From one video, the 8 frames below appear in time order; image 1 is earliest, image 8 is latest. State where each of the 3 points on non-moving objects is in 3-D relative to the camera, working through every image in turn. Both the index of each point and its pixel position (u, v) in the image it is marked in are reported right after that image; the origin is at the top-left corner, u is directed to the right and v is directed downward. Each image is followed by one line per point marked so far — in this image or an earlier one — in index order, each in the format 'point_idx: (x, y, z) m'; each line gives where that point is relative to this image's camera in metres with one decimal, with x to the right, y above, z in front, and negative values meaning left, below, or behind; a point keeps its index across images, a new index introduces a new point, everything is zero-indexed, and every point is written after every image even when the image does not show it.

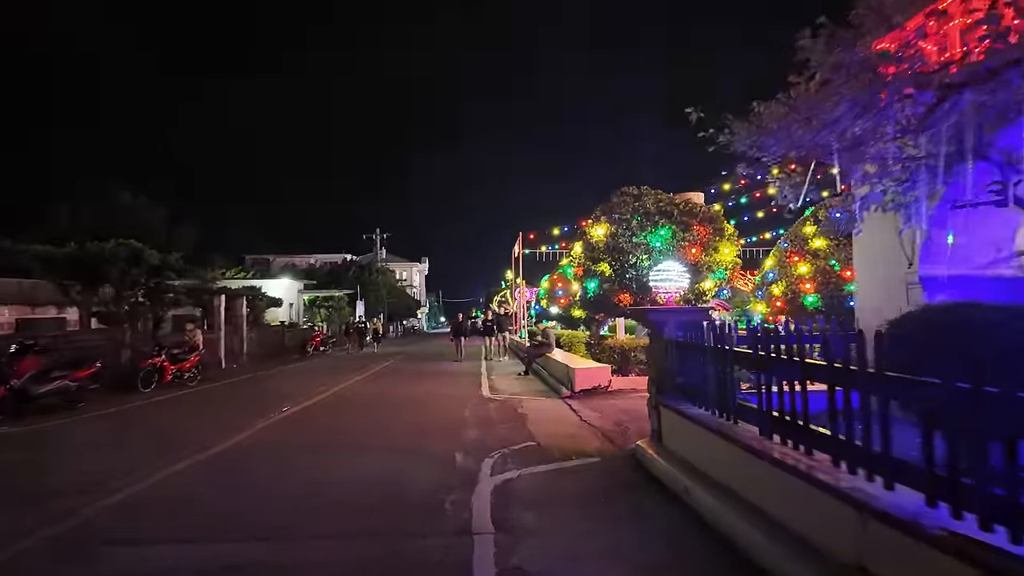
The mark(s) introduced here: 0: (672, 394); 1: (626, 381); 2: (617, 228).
0: (+2.4, -1.6, +8.8) m
1: (+3.2, -2.6, +16.2) m
2: (+3.3, +1.9, +18.1) m
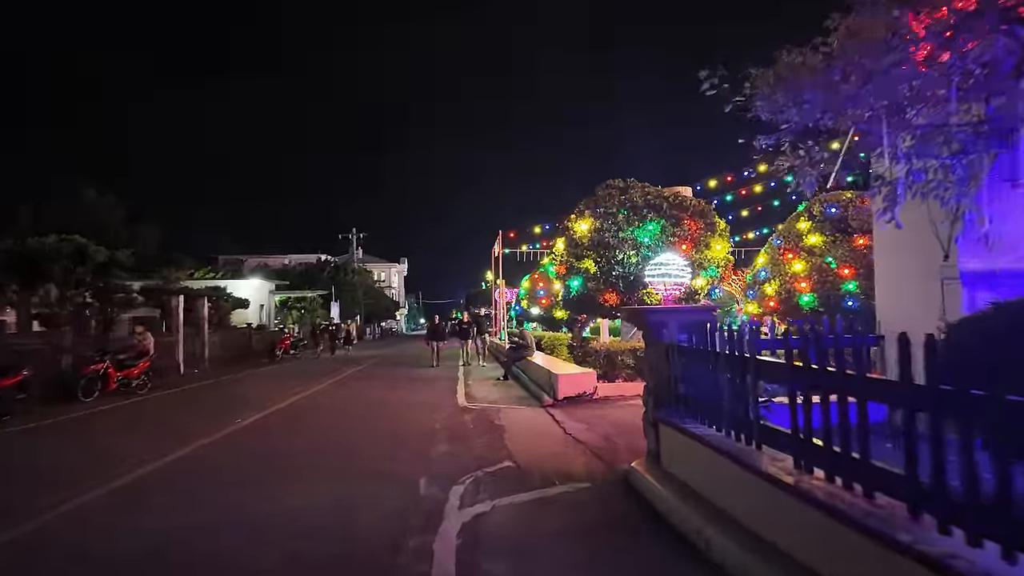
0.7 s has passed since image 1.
0: (+2.1, -1.6, +7.5) m
1: (+2.6, -2.6, +15.0) m
2: (+2.6, +1.9, +16.9) m
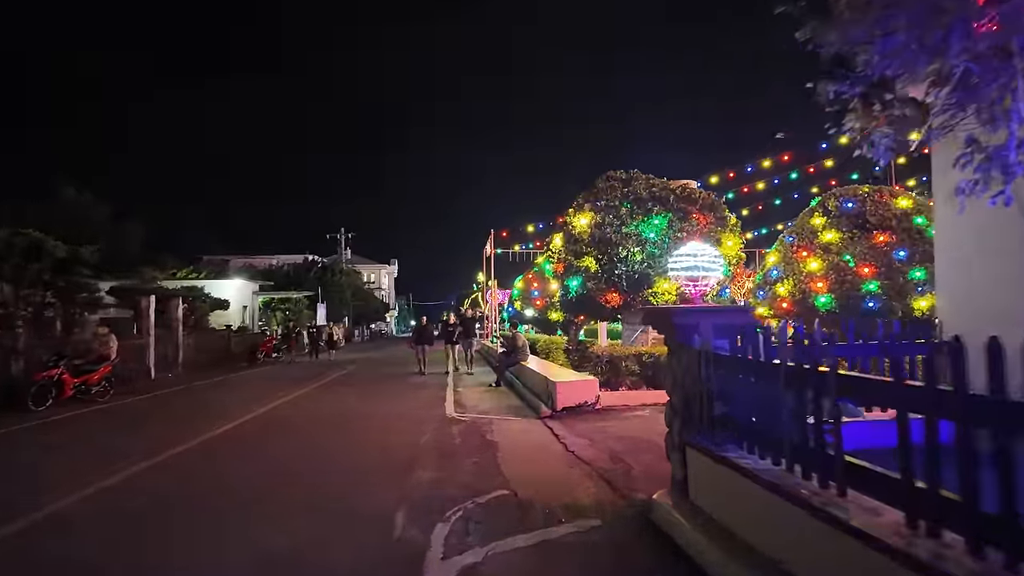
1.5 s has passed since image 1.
0: (+2.1, -1.5, +6.2) m
1: (+2.4, -2.5, +13.6) m
2: (+2.4, +1.9, +15.5) m
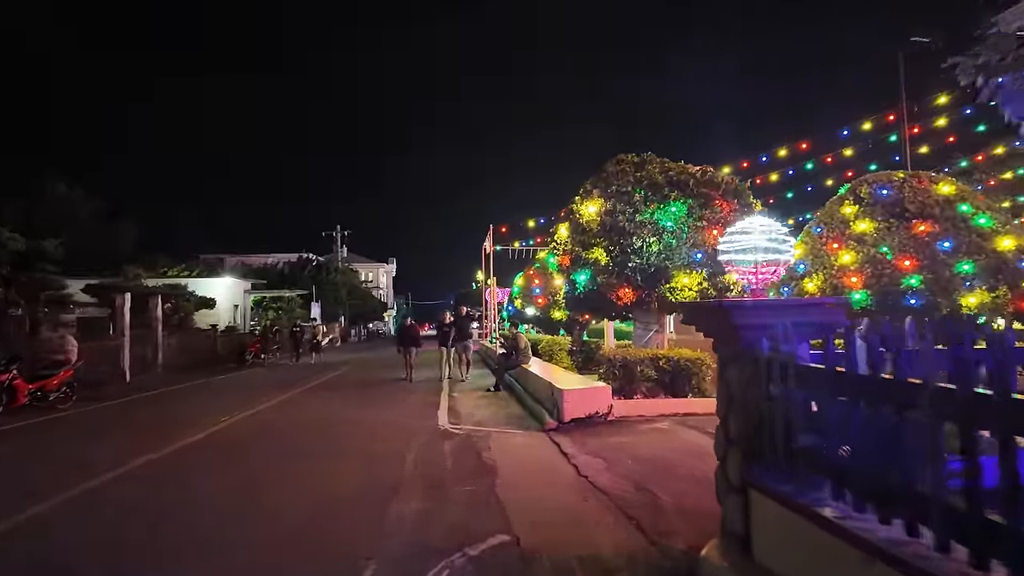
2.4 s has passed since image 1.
0: (+2.1, -1.4, +4.5) m
1: (+2.5, -2.4, +12.0) m
2: (+2.5, +2.0, +13.9) m
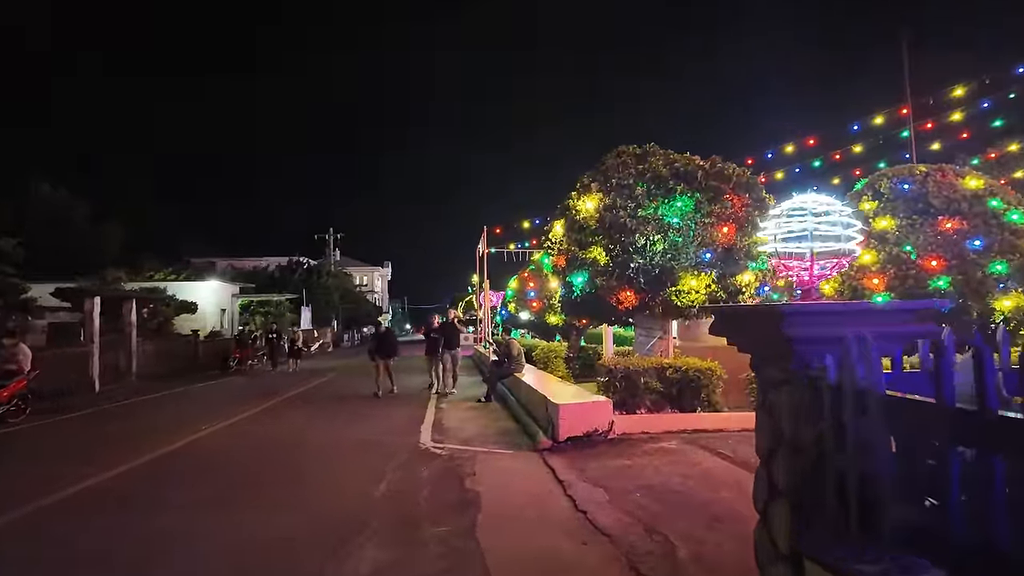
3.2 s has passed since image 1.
0: (+1.9, -1.4, +3.3) m
1: (+2.3, -2.5, +10.7) m
2: (+2.2, +2.0, +12.7) m
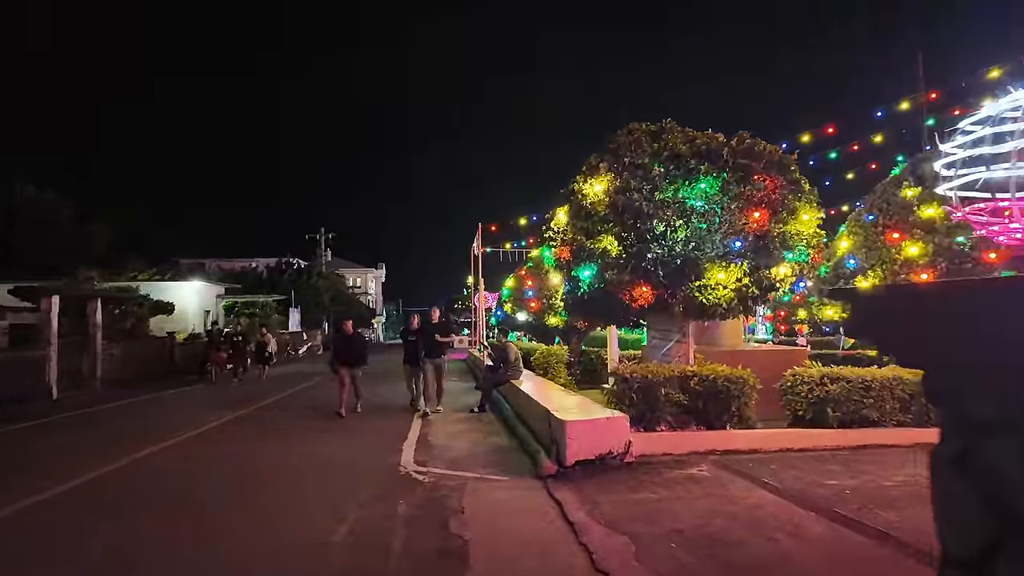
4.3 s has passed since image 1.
0: (+1.9, -1.3, +1.6) m
1: (+2.2, -2.4, +9.0) m
2: (+2.2, +2.1, +11.0) m
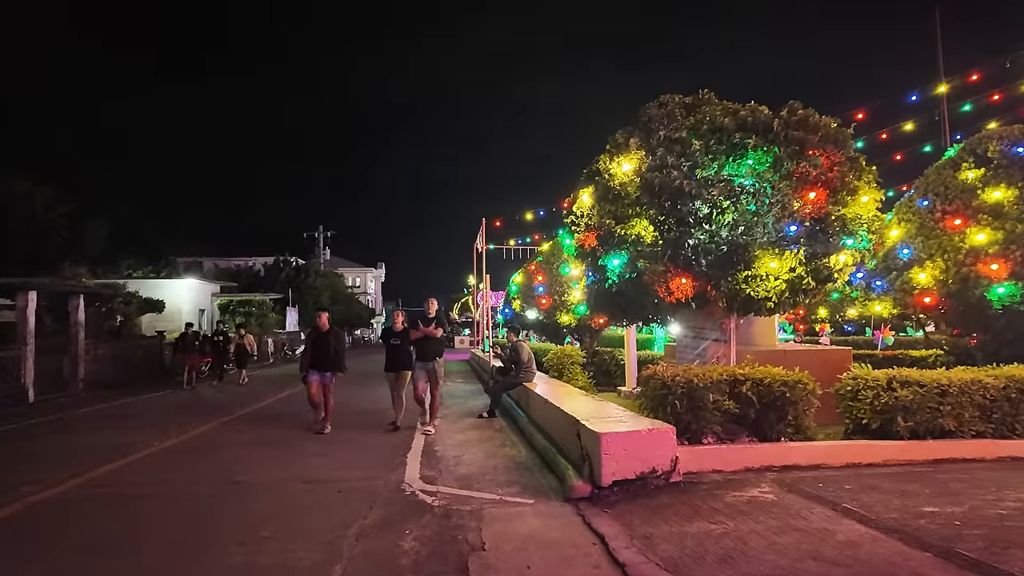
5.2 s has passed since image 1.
0: (+2.3, -1.1, +0.2) m
1: (+2.5, -2.2, +7.7) m
2: (+2.5, +2.2, +9.6) m
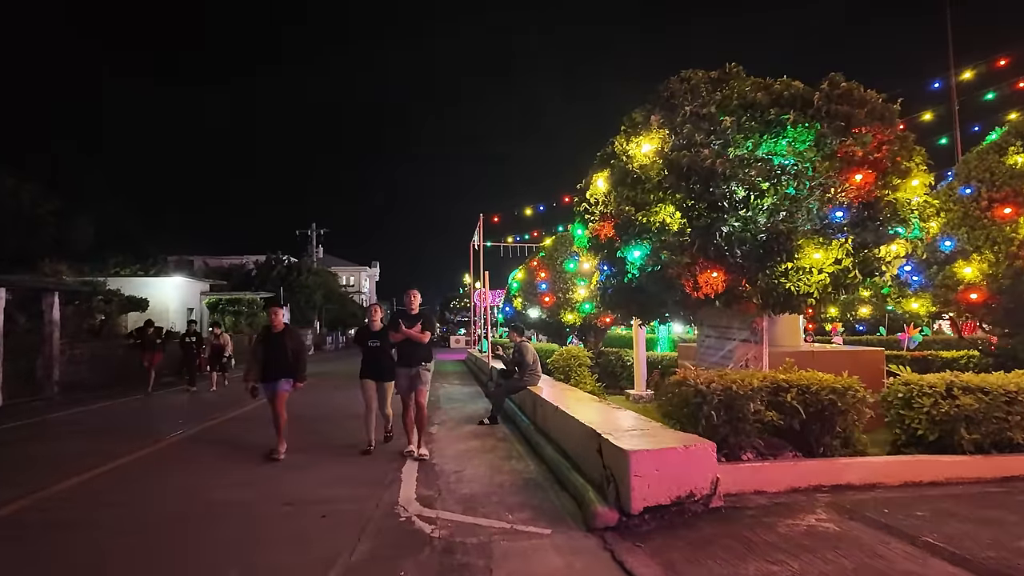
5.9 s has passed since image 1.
0: (+2.5, -1.0, -0.8) m
1: (+2.7, -2.2, +6.6) m
2: (+2.6, +2.3, +8.6) m
